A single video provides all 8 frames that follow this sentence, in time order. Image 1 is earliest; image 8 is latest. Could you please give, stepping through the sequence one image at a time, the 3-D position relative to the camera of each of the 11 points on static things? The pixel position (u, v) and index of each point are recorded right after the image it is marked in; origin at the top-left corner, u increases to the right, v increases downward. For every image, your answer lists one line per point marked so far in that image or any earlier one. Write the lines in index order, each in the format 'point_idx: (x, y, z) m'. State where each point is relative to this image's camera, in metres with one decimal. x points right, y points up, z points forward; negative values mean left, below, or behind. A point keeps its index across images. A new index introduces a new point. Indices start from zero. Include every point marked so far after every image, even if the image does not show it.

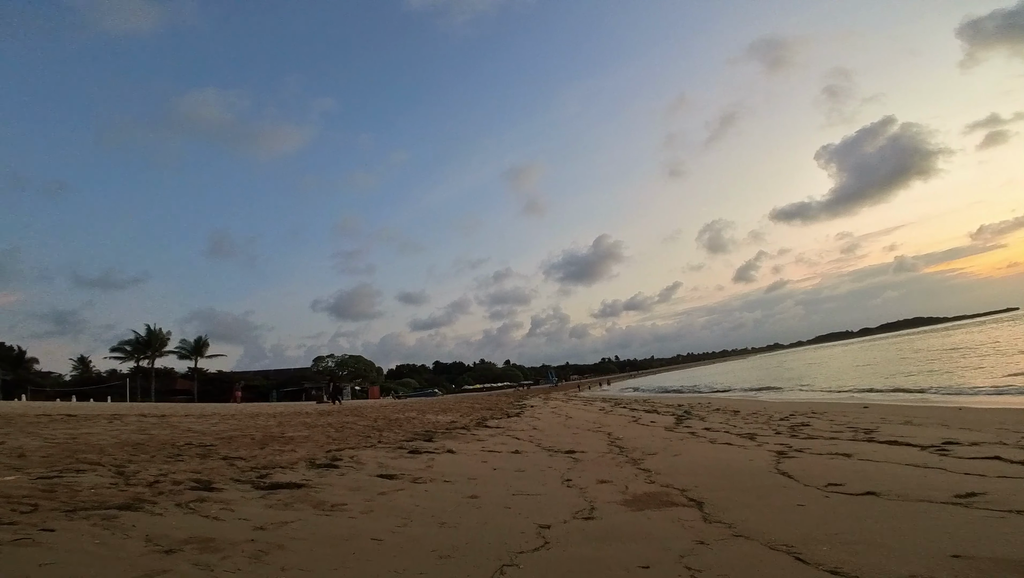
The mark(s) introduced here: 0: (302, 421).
0: (-5.9, -3.7, +14.0) m
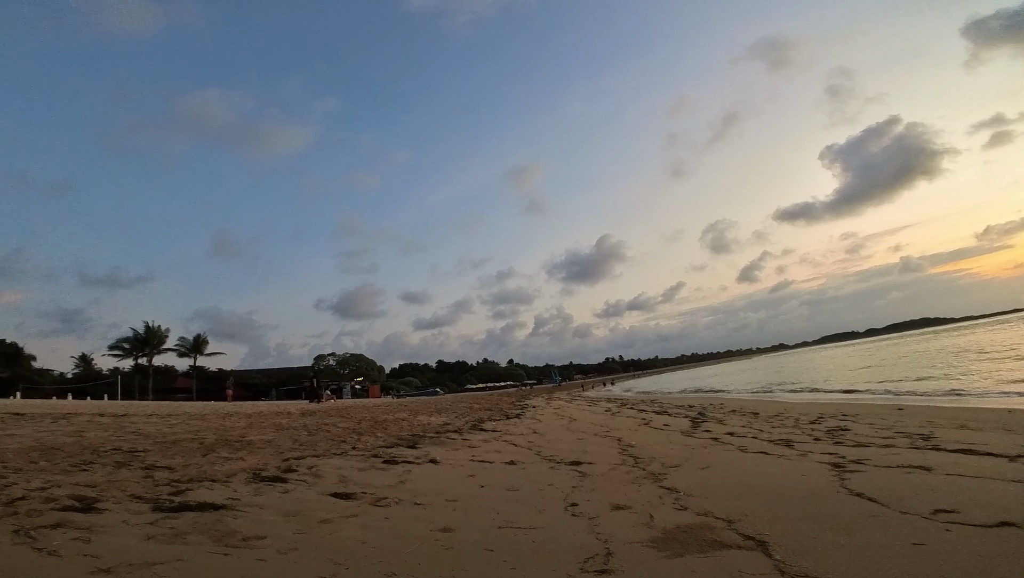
0: (-6.0, -3.3, +12.6) m
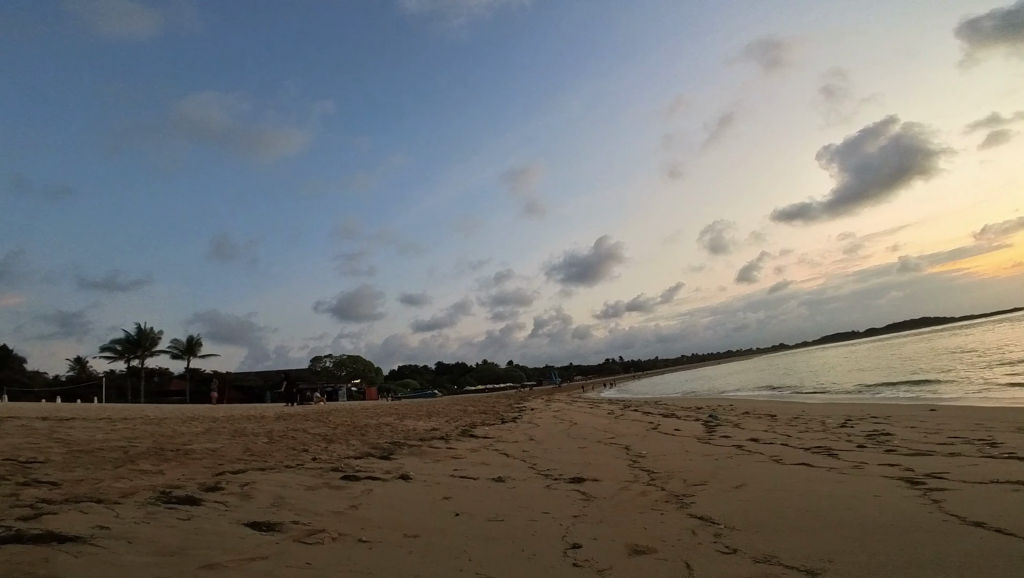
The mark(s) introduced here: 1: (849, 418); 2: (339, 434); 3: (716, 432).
0: (-6.1, -3.1, +11.2) m
1: (+8.7, -3.3, +13.0) m
2: (-3.7, -3.1, +10.8) m
3: (+4.6, -3.2, +11.2) m
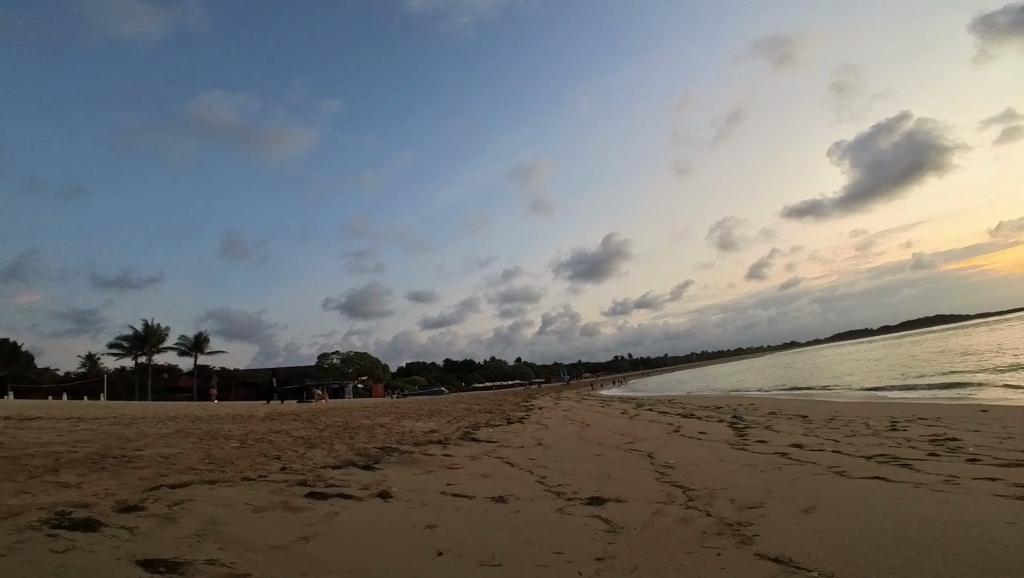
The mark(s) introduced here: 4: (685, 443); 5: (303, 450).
0: (-6.0, -2.8, +10.1) m
1: (+8.9, -3.0, +11.7) m
2: (-3.6, -2.8, +9.7) m
3: (+4.7, -2.9, +10.0) m
4: (+3.3, -2.9, +9.4) m
5: (-3.3, -2.5, +8.0) m
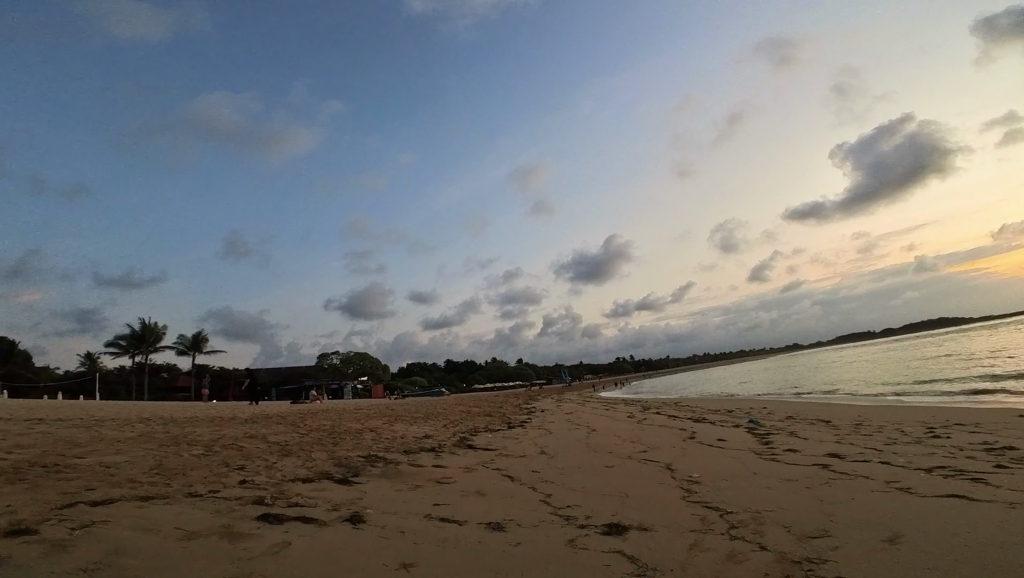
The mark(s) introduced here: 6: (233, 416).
0: (-6.0, -2.6, +9.2) m
1: (+8.9, -2.9, +10.7) m
2: (-3.6, -2.7, +8.8) m
3: (+4.7, -2.8, +9.0) m
4: (+3.3, -2.7, +8.5) m
5: (-3.3, -2.4, +7.0) m
6: (-7.6, -3.5, +13.7) m
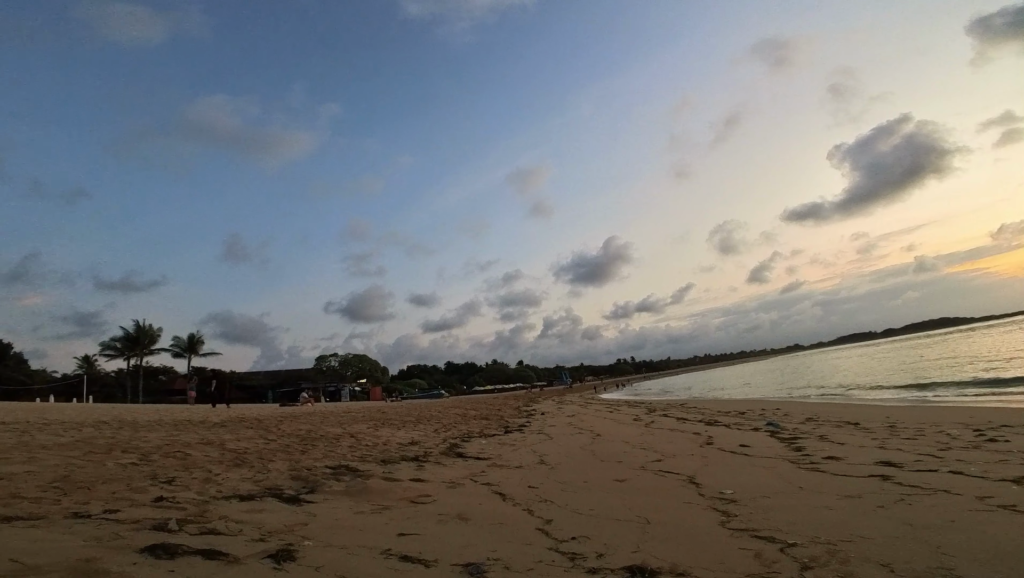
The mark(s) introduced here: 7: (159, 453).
0: (-6.1, -2.4, +8.1) m
1: (+8.8, -2.7, +9.6) m
2: (-3.7, -2.5, +7.6) m
3: (+4.6, -2.5, +7.9) m
4: (+3.2, -2.5, +7.3) m
5: (-3.4, -2.1, +5.9) m
6: (-7.7, -3.3, +12.6) m
7: (-4.7, -2.2, +6.8) m
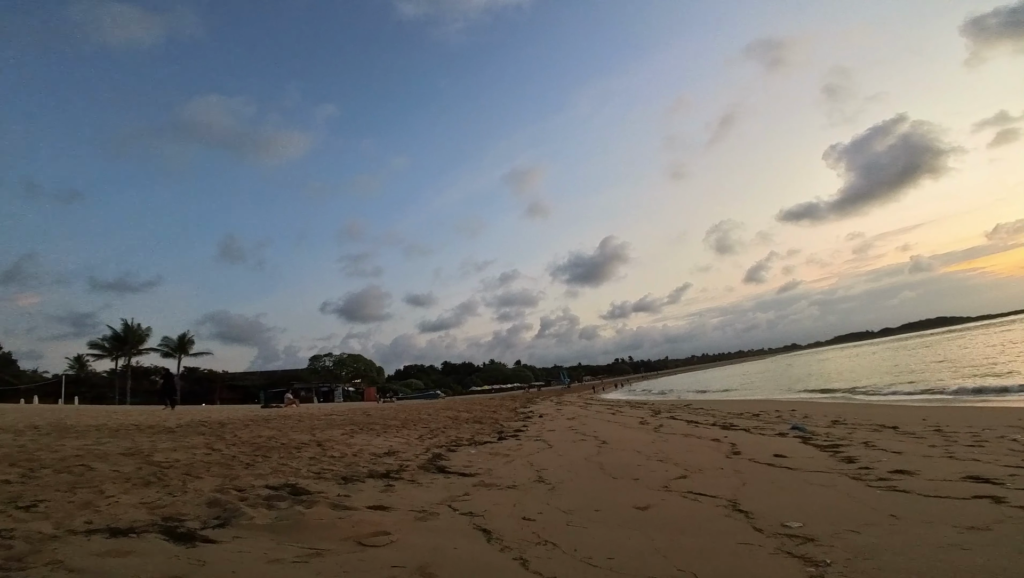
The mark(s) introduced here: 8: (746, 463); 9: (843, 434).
0: (-6.2, -2.2, +6.6) m
1: (+8.7, -2.4, +8.2) m
2: (-3.8, -2.2, +6.2) m
3: (+4.5, -2.3, +6.5) m
4: (+3.1, -2.2, +5.9) m
5: (-3.5, -1.9, +4.5) m
6: (-7.8, -3.0, +11.1) m
7: (-4.8, -2.0, +5.4) m
8: (+3.2, -2.5, +7.1) m
9: (+6.5, -2.9, +10.0) m
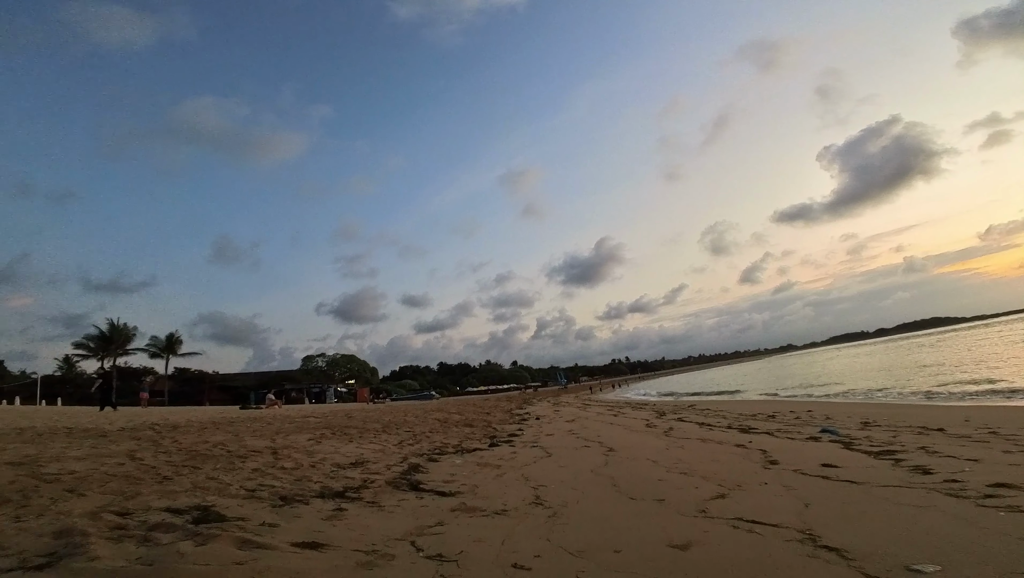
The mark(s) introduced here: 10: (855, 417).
0: (-6.3, -1.9, +5.2) m
1: (+8.6, -2.1, +6.9) m
2: (-3.9, -1.9, +4.8) m
3: (+4.4, -2.0, +5.2) m
4: (+3.0, -1.9, +4.6) m
5: (-3.6, -1.6, +3.1) m
6: (-7.9, -2.7, +9.7) m
7: (-4.9, -1.7, +3.9) m
8: (+3.1, -2.1, +5.7) m
9: (+6.3, -2.6, +8.6) m
10: (+8.8, -3.4, +13.3) m
